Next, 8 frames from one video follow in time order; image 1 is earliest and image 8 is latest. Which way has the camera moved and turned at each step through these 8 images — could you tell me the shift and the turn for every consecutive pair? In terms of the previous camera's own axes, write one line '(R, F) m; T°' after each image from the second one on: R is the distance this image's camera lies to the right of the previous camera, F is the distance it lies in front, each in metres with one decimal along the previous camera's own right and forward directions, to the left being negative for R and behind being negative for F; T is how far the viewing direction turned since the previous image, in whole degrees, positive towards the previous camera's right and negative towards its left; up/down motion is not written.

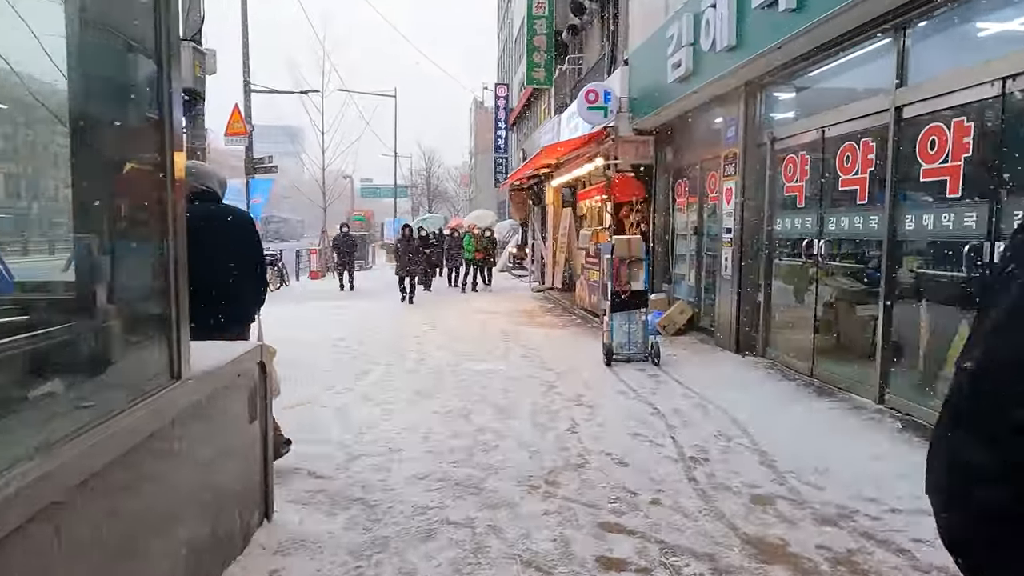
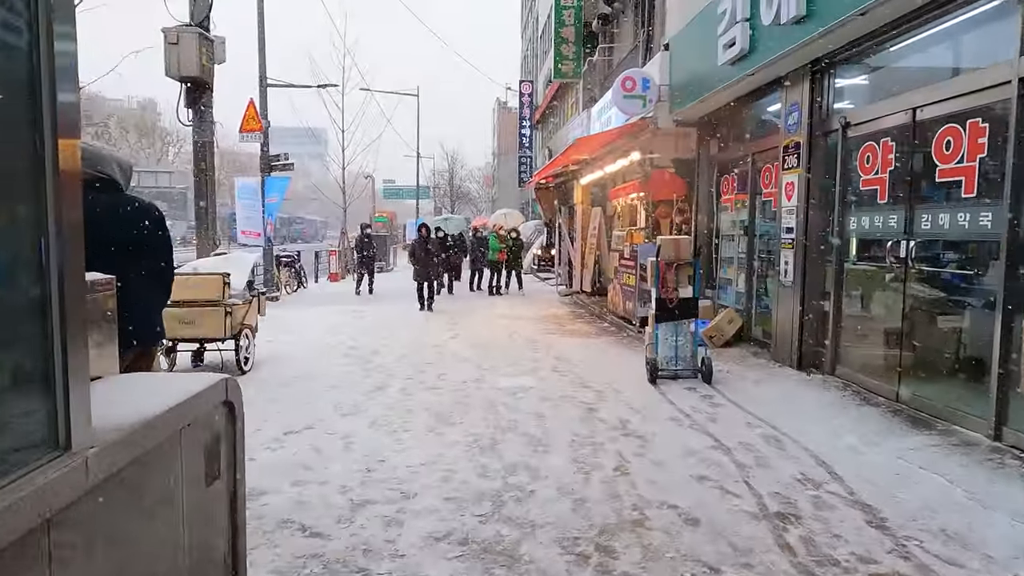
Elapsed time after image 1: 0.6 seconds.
(-0.1, +0.9) m; -2°
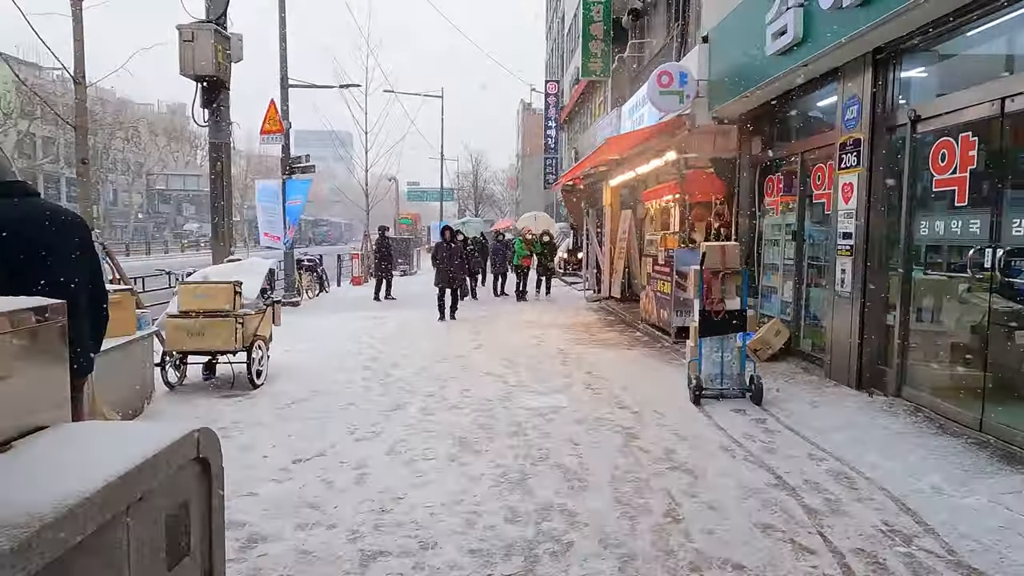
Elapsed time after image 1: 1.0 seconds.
(-0.1, +0.6) m; -2°
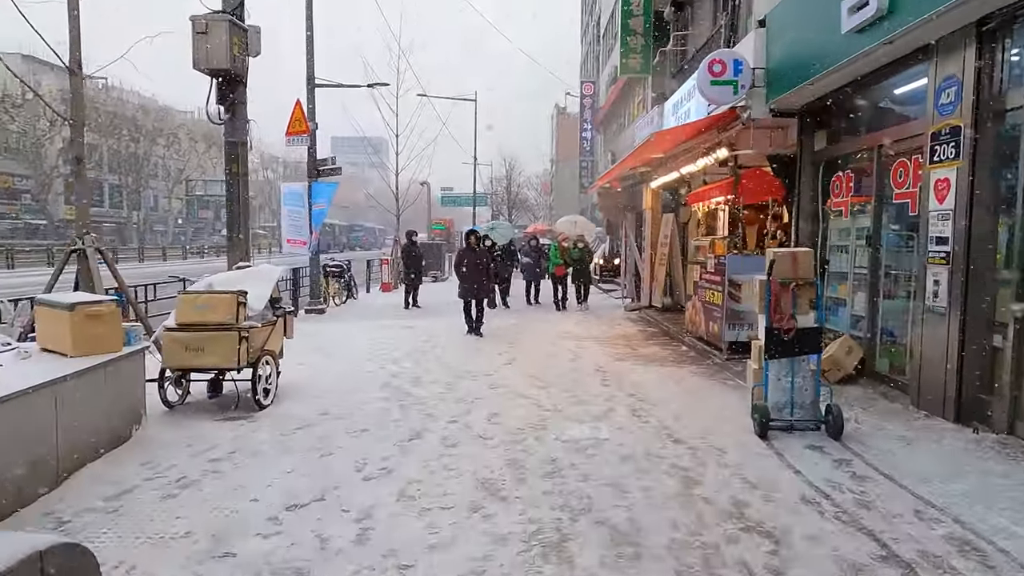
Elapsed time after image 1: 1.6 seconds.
(0.0, +0.8) m; -3°
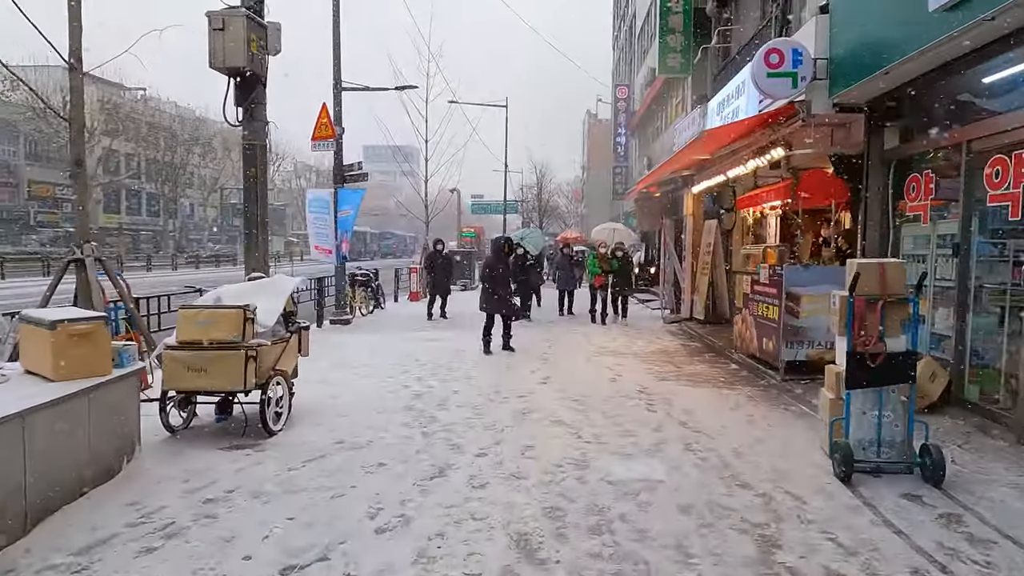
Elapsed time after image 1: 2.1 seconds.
(-0.1, +0.7) m; -3°
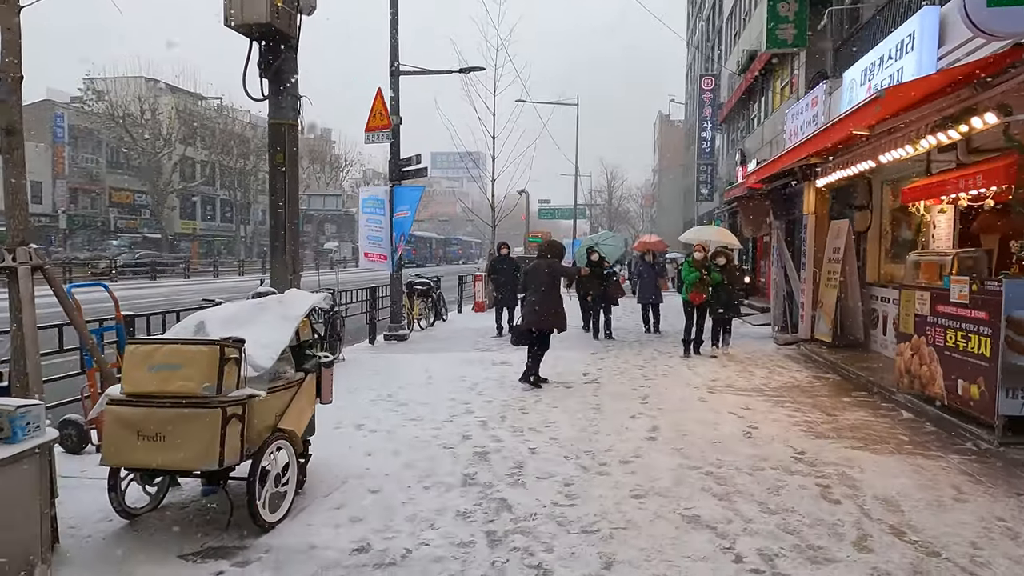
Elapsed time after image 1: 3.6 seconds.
(-0.3, +2.1) m; -6°
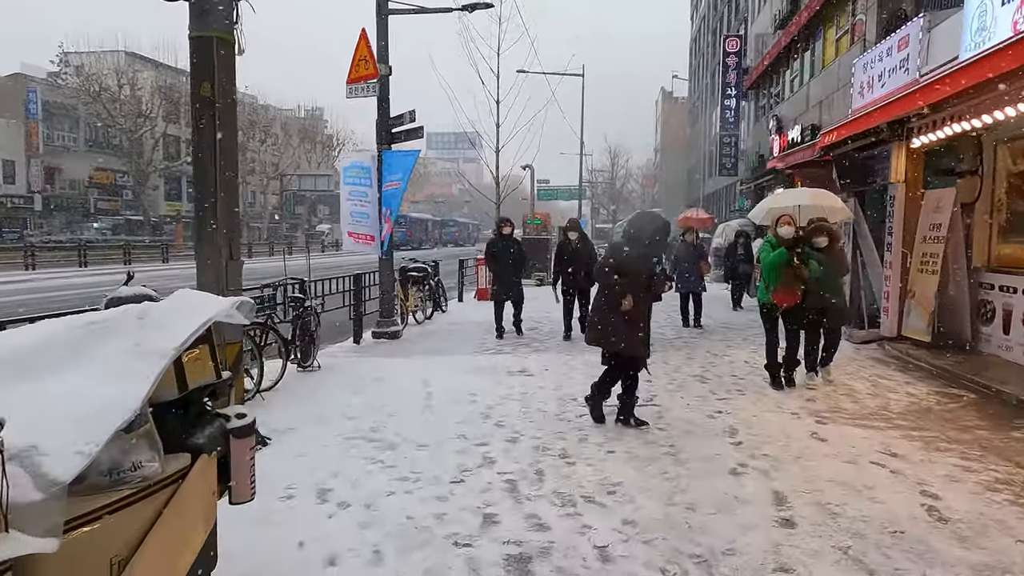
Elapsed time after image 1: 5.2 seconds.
(-0.3, +2.3) m; 0°
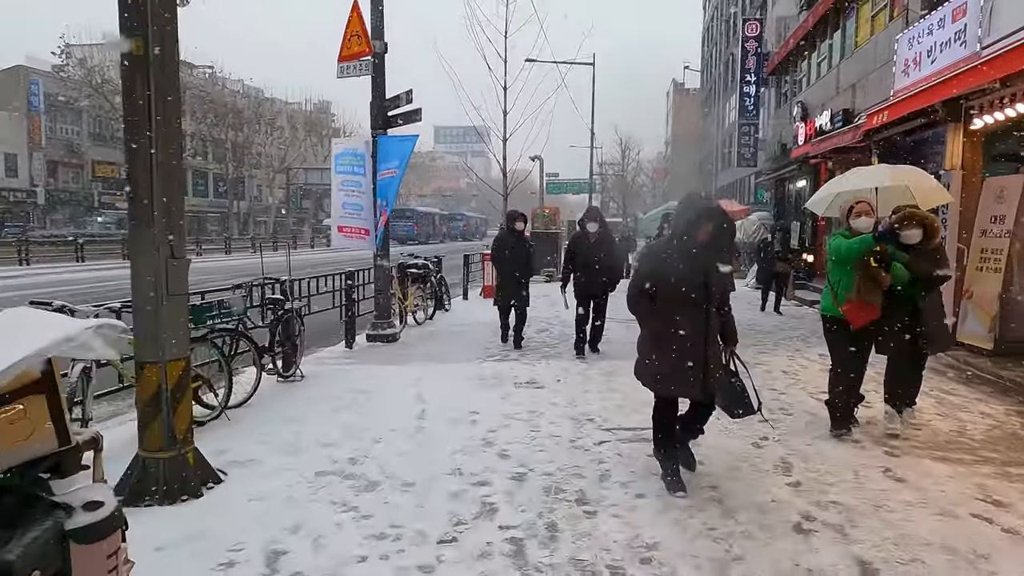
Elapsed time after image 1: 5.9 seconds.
(0.0, +1.0) m; -1°
